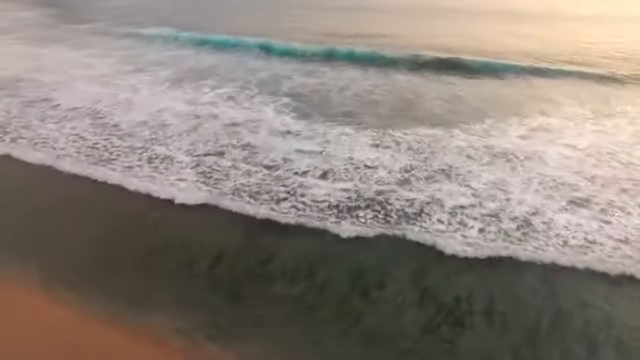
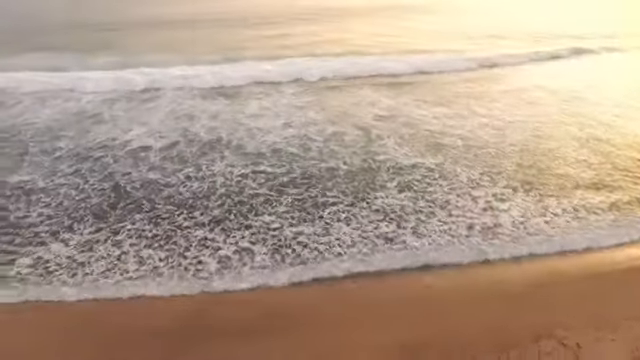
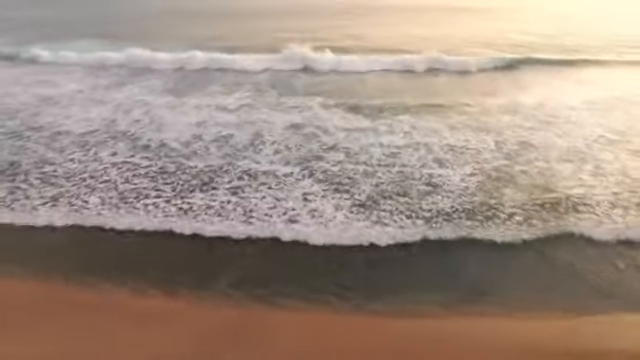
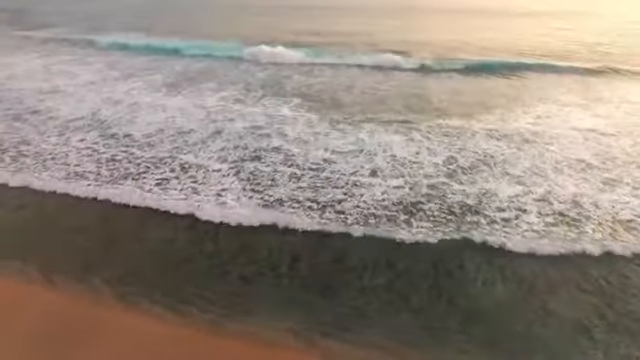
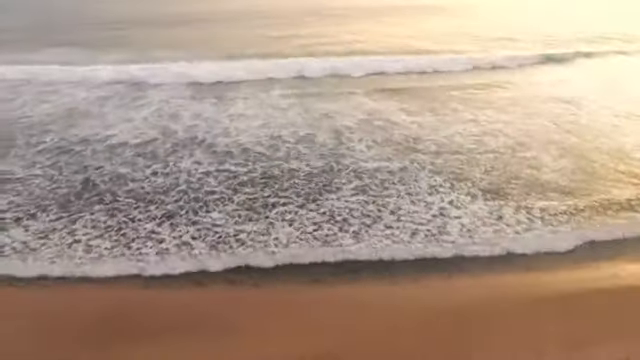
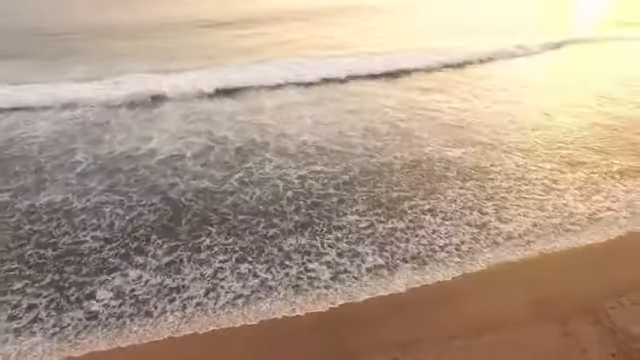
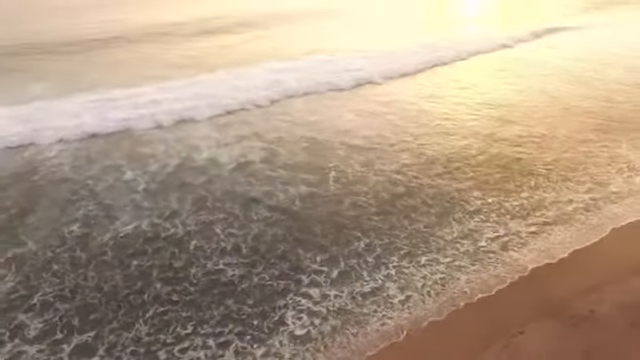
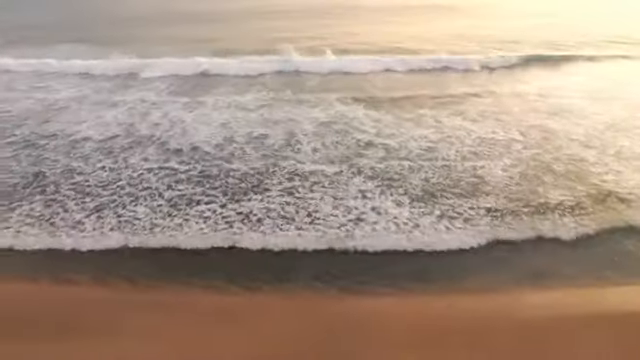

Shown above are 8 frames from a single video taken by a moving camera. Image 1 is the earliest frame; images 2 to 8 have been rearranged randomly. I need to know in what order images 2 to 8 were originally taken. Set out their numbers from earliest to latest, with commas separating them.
4, 3, 8, 5, 2, 6, 7
